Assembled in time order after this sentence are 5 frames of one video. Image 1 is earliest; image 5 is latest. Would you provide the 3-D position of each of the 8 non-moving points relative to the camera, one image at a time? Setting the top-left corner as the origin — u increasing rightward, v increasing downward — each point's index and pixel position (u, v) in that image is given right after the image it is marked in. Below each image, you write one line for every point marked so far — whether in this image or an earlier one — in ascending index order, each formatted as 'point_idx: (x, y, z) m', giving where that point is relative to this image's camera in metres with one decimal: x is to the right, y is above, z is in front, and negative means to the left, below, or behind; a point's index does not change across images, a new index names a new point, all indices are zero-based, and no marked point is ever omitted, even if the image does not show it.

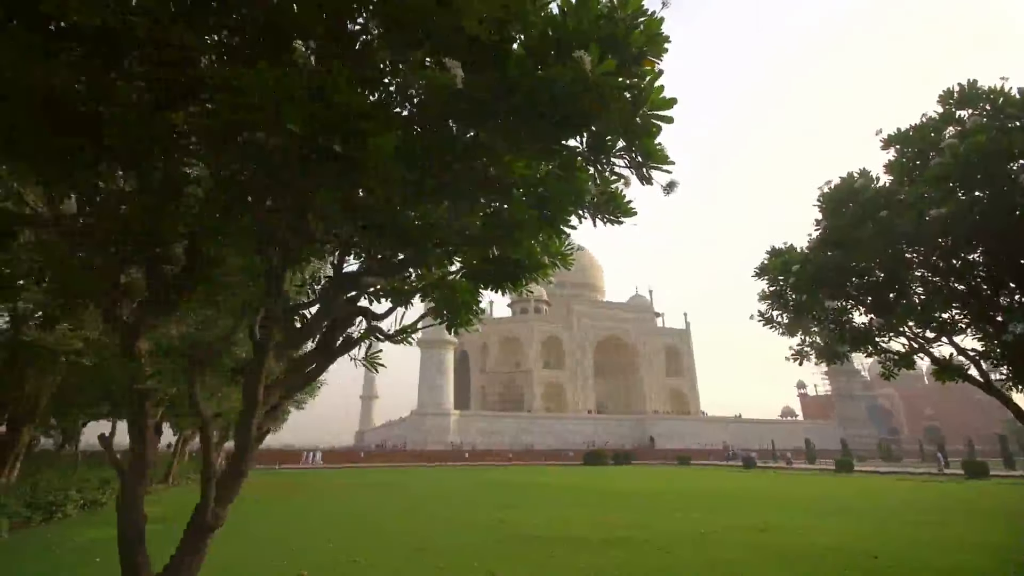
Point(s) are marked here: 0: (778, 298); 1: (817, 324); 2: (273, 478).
0: (+3.0, -0.1, +7.3) m
1: (+3.4, -0.4, +7.2) m
2: (-7.1, -5.7, +19.0) m
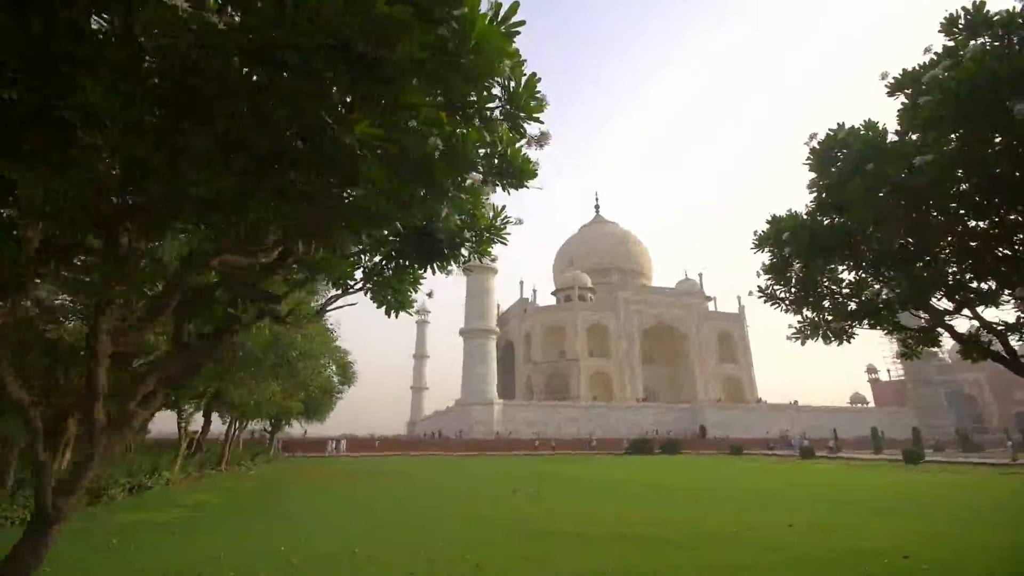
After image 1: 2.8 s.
0: (+2.8, +0.2, +6.6) m
1: (+3.2, -0.1, +6.5) m
2: (-6.0, -5.5, +19.3) m
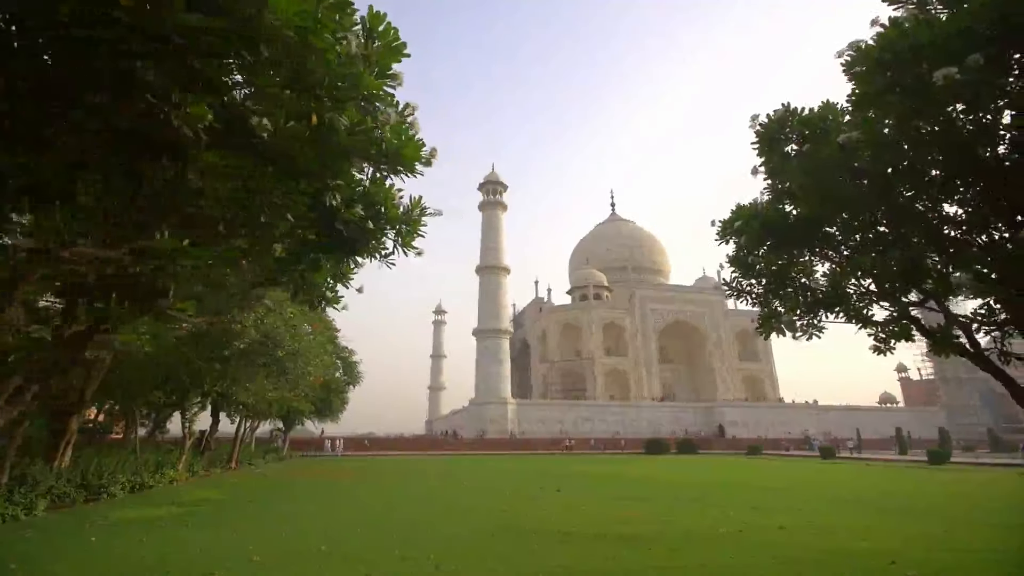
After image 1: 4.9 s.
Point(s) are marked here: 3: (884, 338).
0: (+2.3, +0.2, +6.3) m
1: (+2.7, 0.0, +6.2) m
2: (-5.9, -5.5, +19.4) m
3: (+3.5, -0.5, +6.0) m
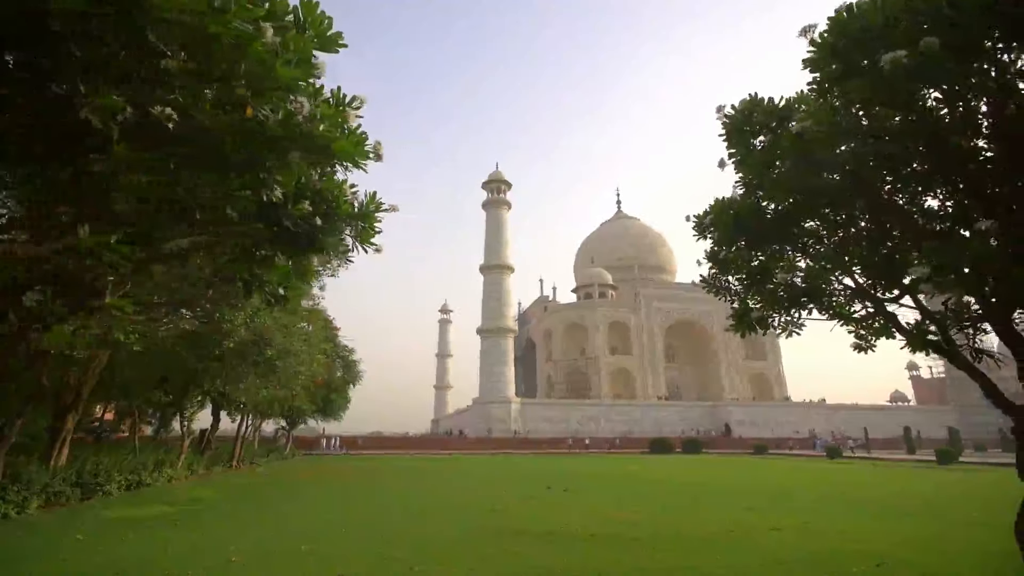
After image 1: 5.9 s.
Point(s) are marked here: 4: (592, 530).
0: (+2.1, +0.3, +6.2) m
1: (+2.5, 0.0, +6.0) m
2: (-5.9, -5.5, +19.4) m
3: (+3.3, -0.4, +5.9) m
4: (+1.1, -3.5, +9.1) m
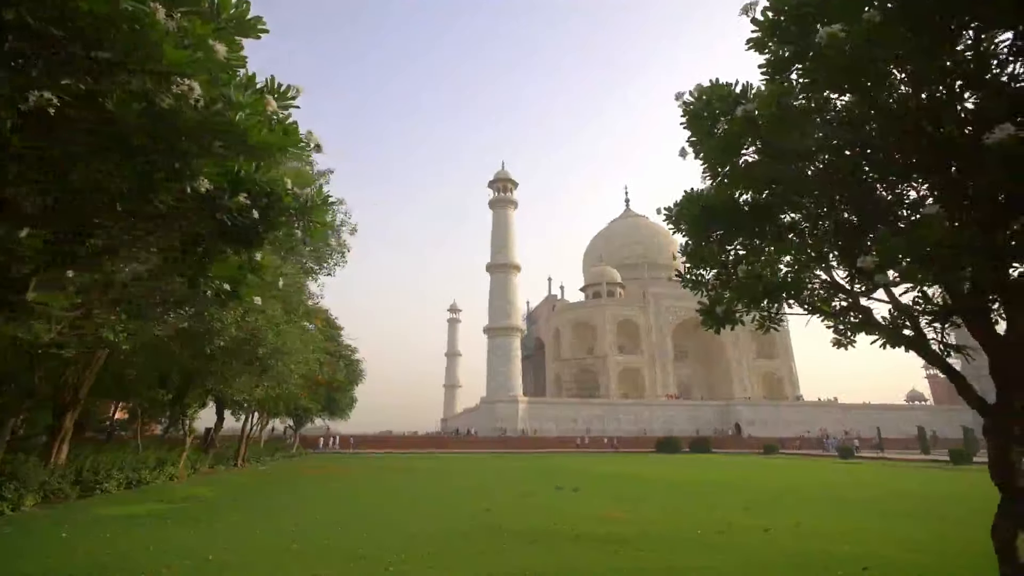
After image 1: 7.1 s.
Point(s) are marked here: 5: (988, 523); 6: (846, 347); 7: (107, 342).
0: (+1.8, +0.3, +6.0) m
1: (+2.2, 0.0, +5.9) m
2: (-5.9, -5.4, +19.4) m
3: (+3.0, -0.4, +5.7) m
4: (+1.0, -3.4, +9.0) m
5: (+6.3, -3.1, +8.4) m
6: (+3.1, -0.5, +5.8) m
7: (-6.5, -0.9, +10.3) m
